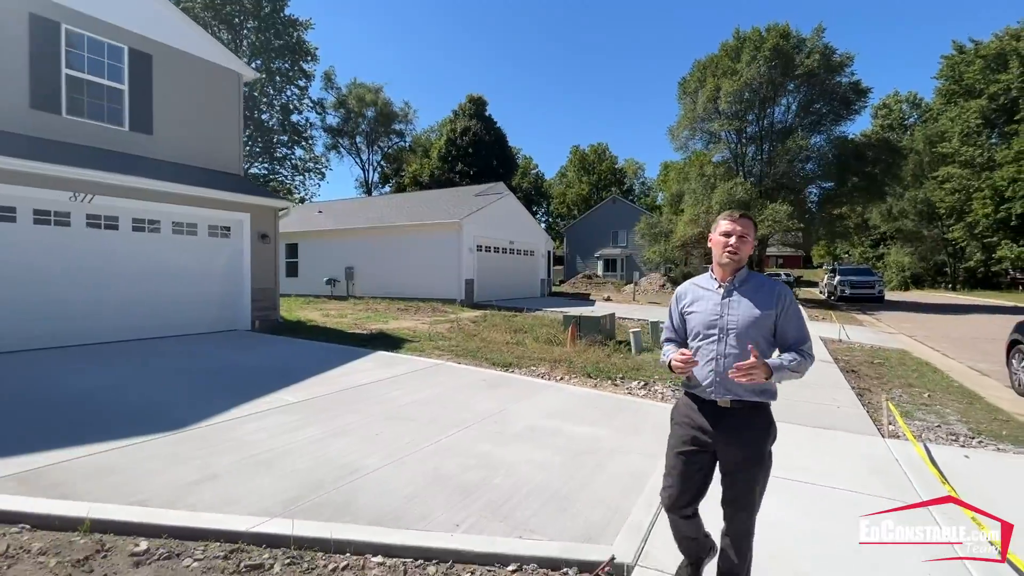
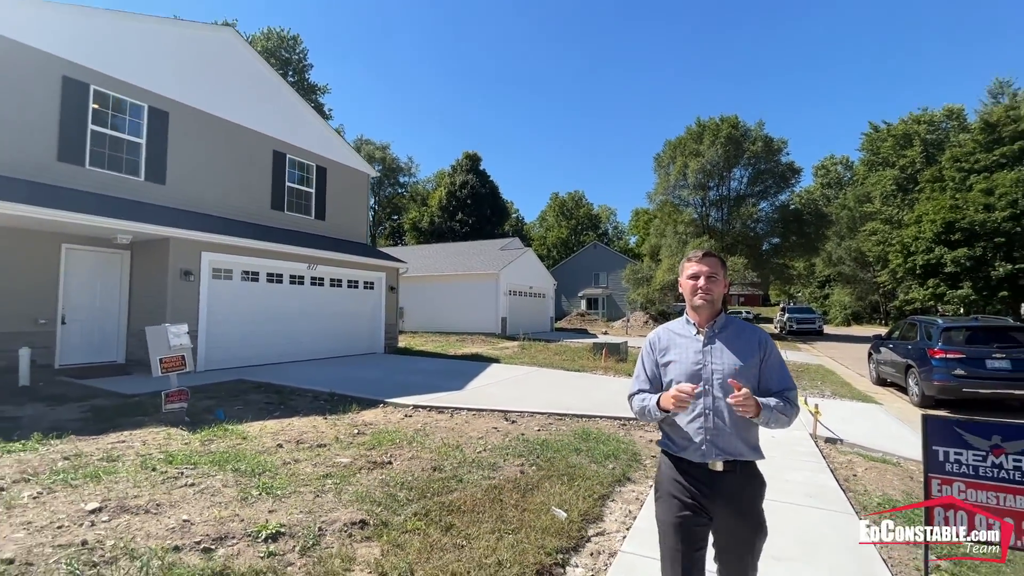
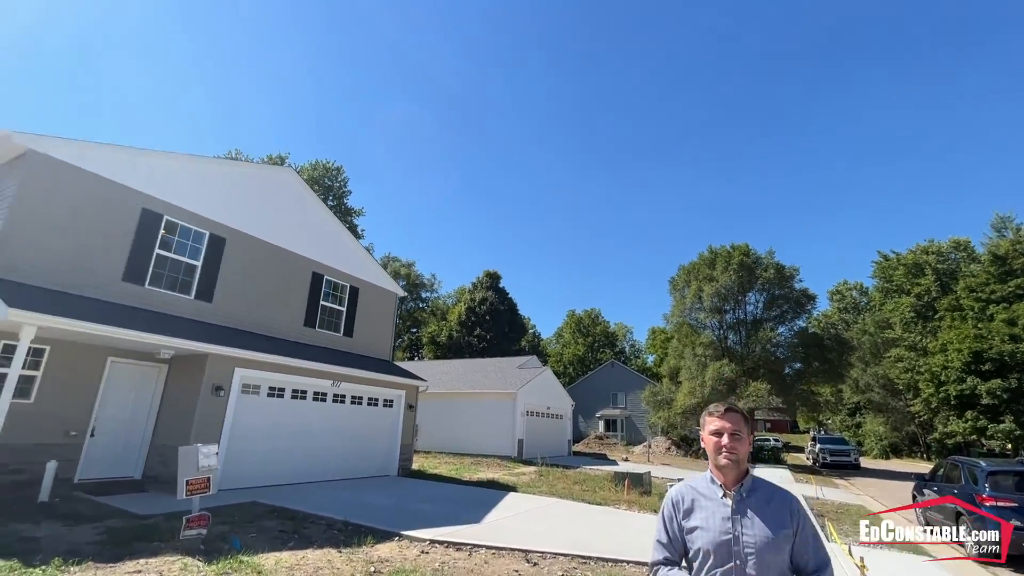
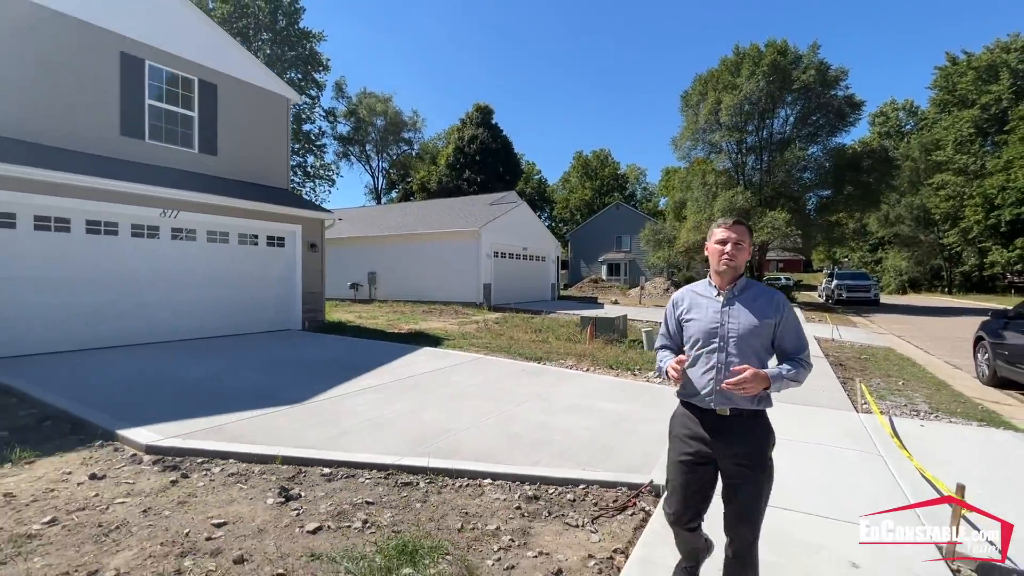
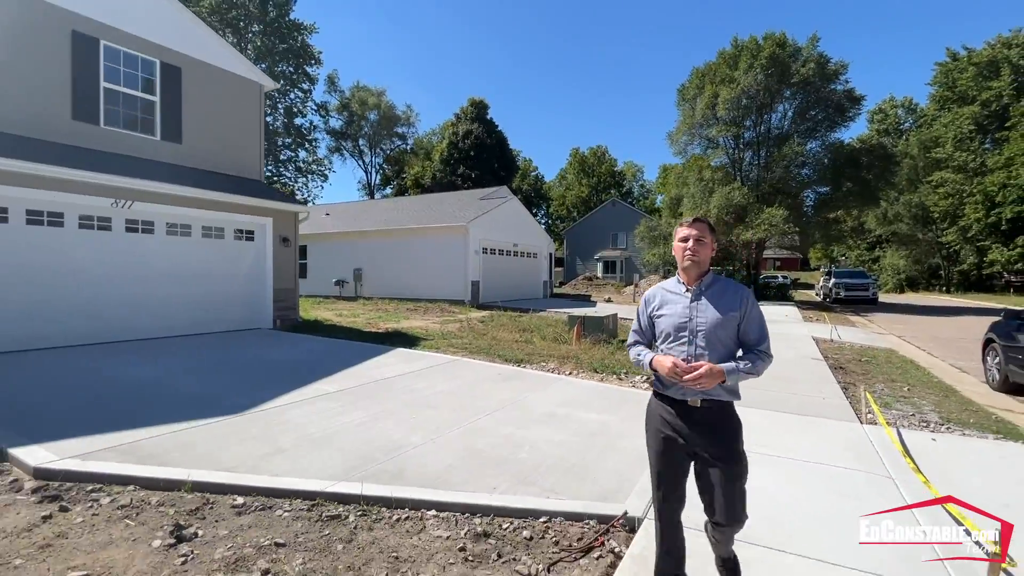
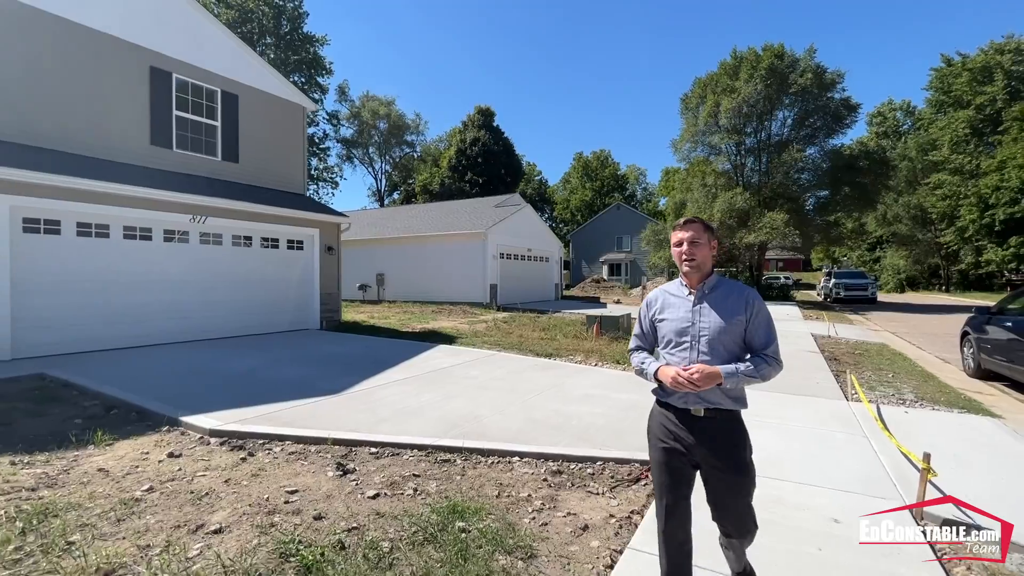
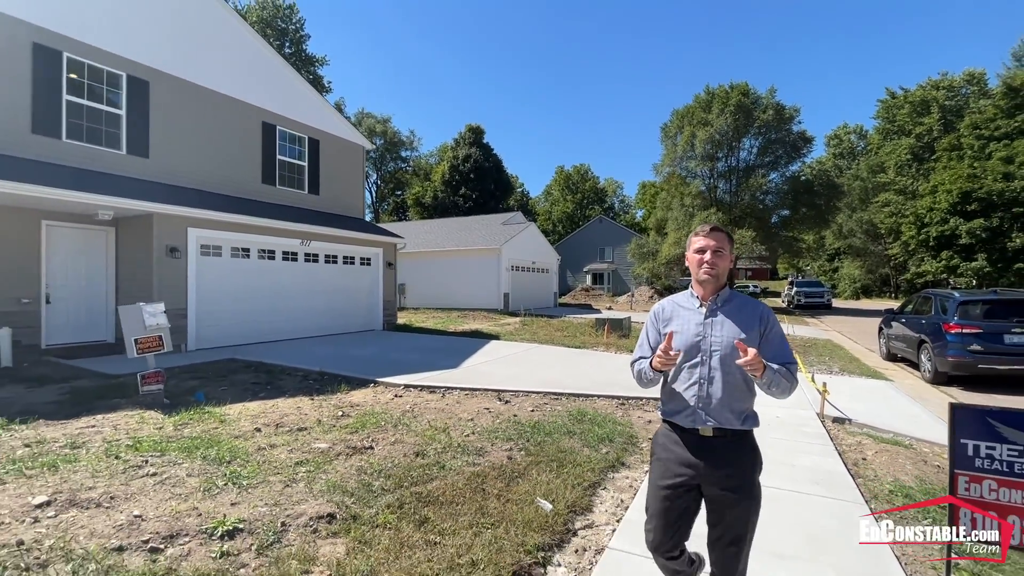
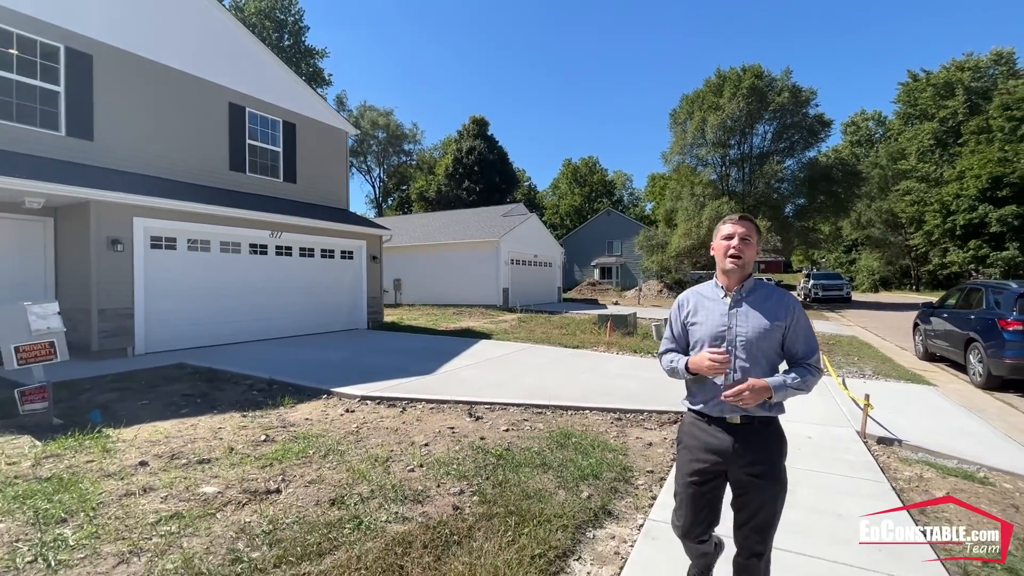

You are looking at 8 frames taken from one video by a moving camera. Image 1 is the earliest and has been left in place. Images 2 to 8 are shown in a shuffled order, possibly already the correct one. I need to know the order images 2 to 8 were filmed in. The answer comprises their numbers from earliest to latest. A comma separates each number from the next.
5, 4, 6, 8, 7, 2, 3
